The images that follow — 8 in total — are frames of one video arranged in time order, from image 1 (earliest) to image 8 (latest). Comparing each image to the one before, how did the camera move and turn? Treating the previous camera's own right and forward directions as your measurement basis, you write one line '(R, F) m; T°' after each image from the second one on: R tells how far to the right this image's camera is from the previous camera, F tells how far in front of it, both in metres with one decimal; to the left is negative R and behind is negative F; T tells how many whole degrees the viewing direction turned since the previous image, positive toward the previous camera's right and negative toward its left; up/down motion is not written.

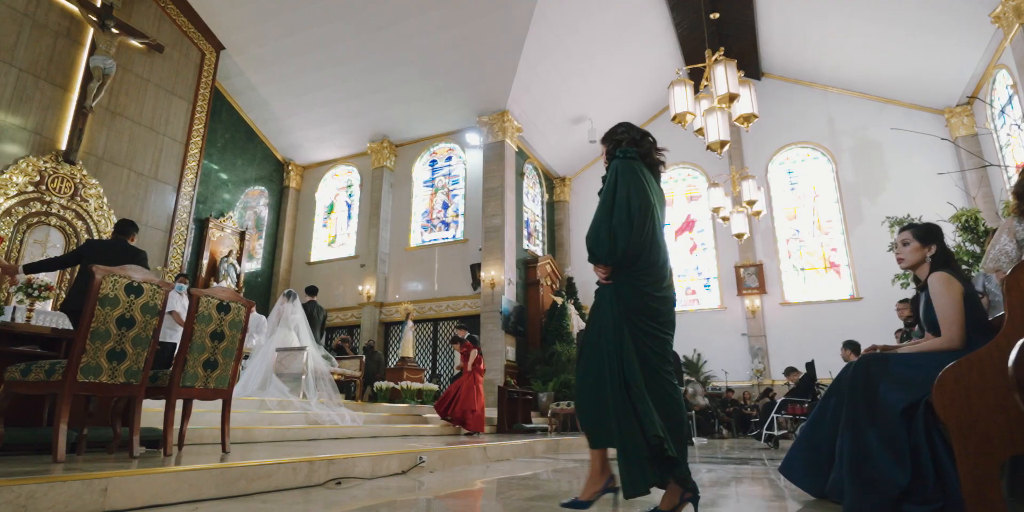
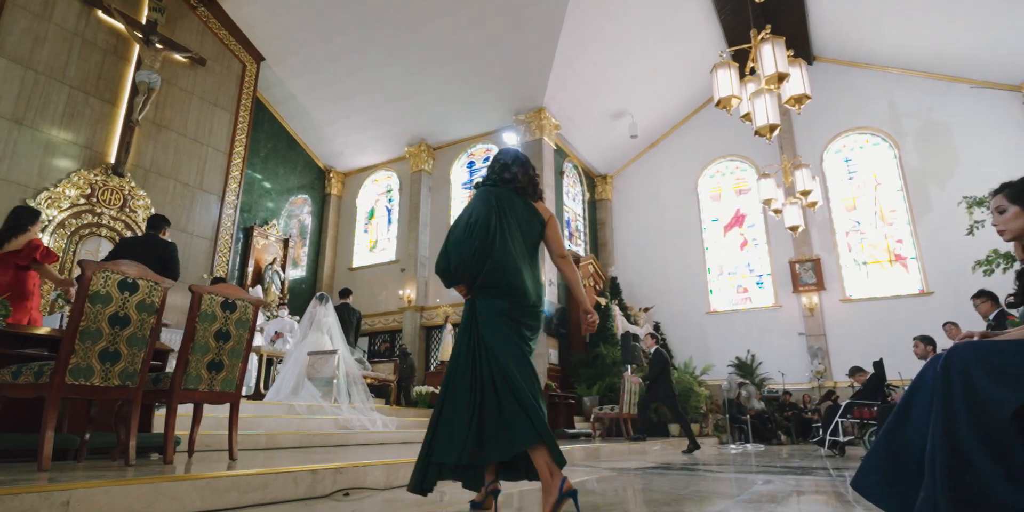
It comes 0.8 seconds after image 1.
(+0.1, +0.3) m; -5°
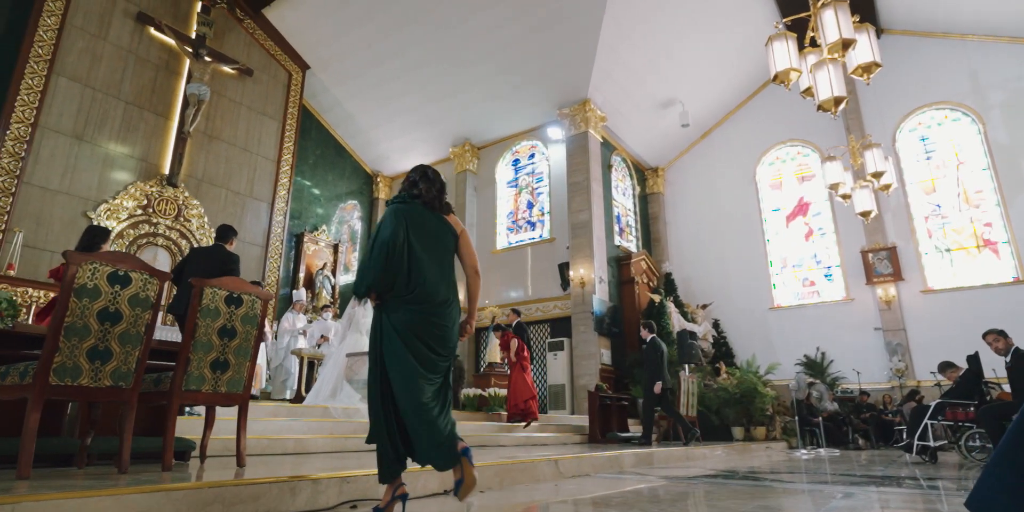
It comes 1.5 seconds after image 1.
(+0.1, +0.3) m; -5°
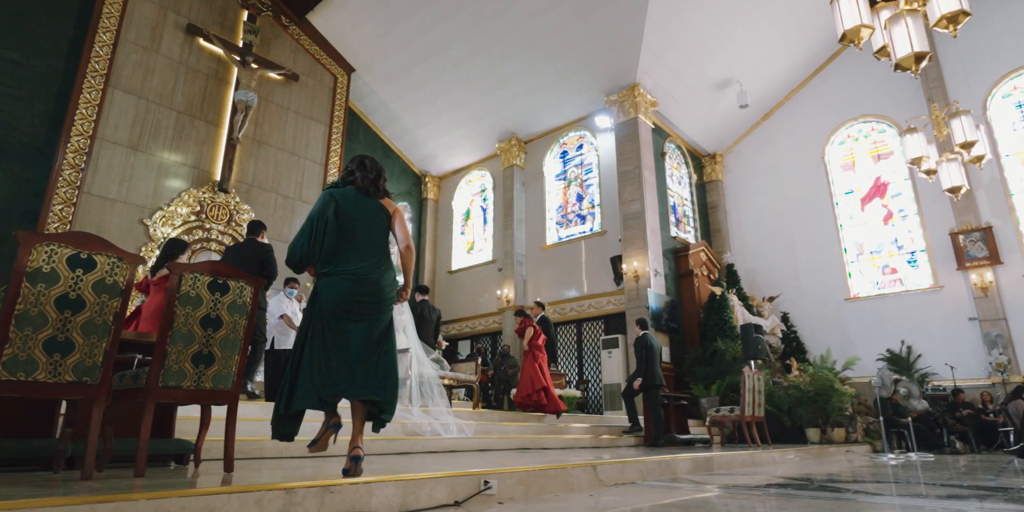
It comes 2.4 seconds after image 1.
(+0.2, +0.4) m; -6°
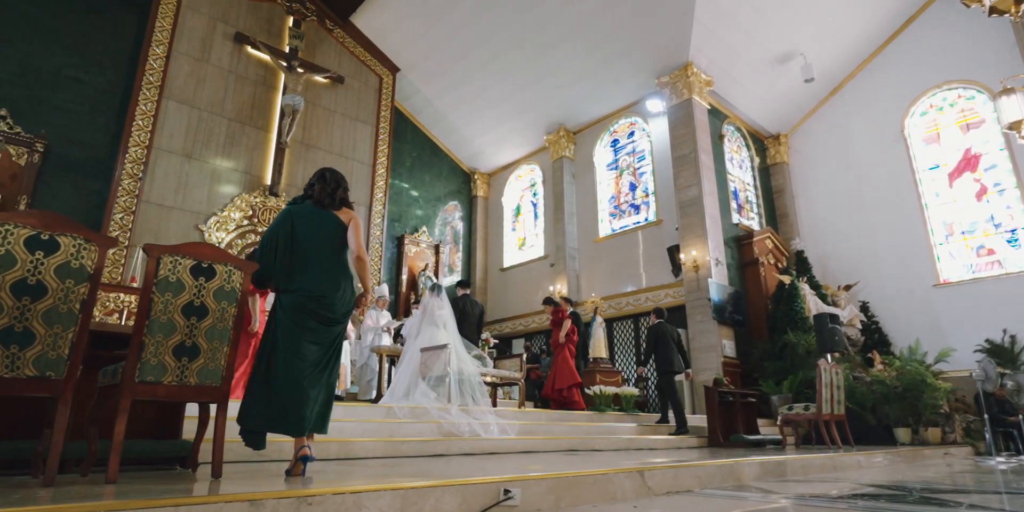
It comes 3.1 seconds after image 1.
(+0.1, +0.3) m; -6°
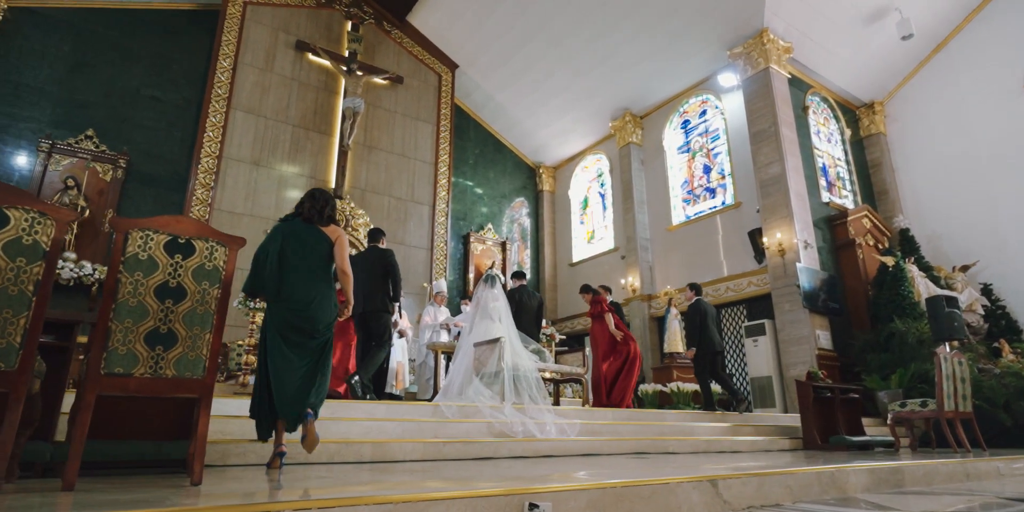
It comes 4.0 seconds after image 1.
(+0.2, +0.4) m; -8°
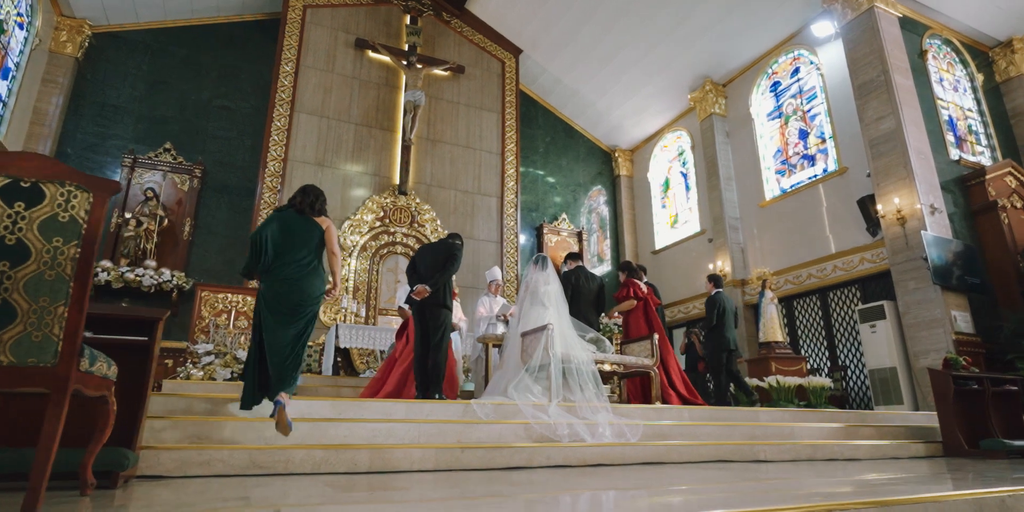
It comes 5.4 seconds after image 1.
(+0.3, +0.6) m; -9°
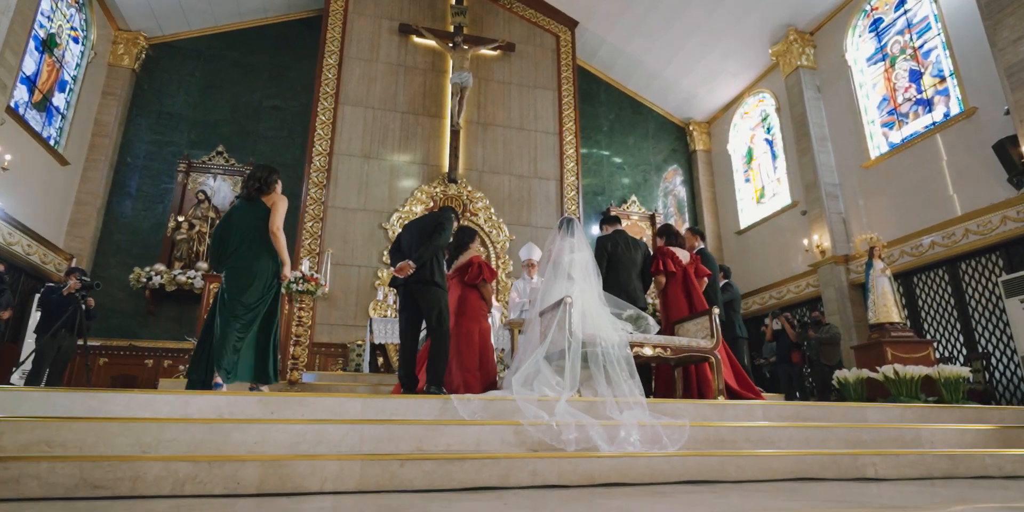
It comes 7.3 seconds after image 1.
(+0.4, +0.8) m; -9°
